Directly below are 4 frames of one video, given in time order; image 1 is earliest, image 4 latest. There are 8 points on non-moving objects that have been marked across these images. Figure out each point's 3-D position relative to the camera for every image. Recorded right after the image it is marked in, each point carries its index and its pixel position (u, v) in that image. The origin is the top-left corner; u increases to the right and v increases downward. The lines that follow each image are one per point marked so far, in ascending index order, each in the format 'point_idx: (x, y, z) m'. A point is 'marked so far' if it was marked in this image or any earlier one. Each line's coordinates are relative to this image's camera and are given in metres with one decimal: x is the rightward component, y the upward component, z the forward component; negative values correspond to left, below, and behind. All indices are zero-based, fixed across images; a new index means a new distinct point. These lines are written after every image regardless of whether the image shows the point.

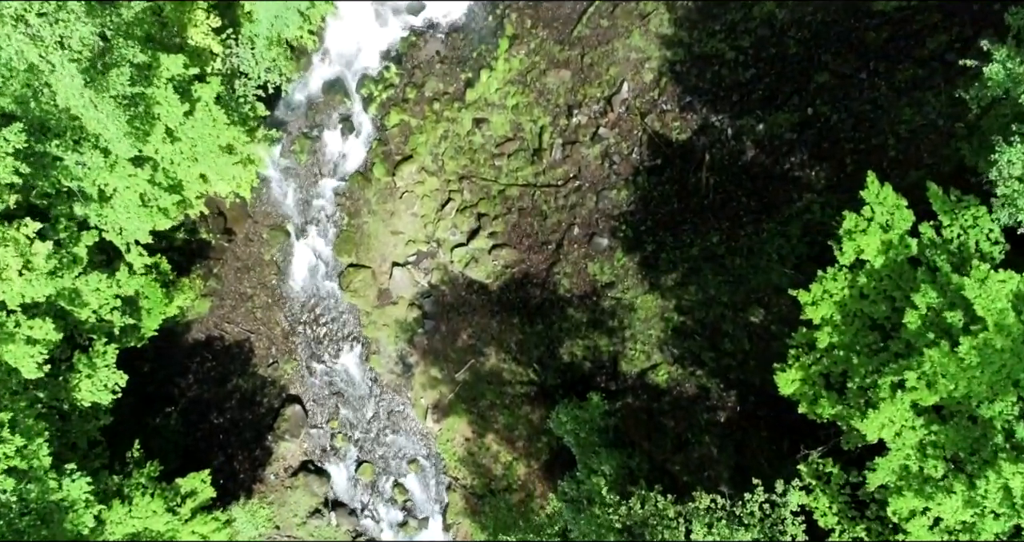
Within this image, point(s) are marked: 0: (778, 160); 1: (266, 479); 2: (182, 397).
0: (+4.7, +1.9, +12.2) m
1: (-5.5, -4.7, +15.6) m
2: (-7.3, -2.8, +15.3) m
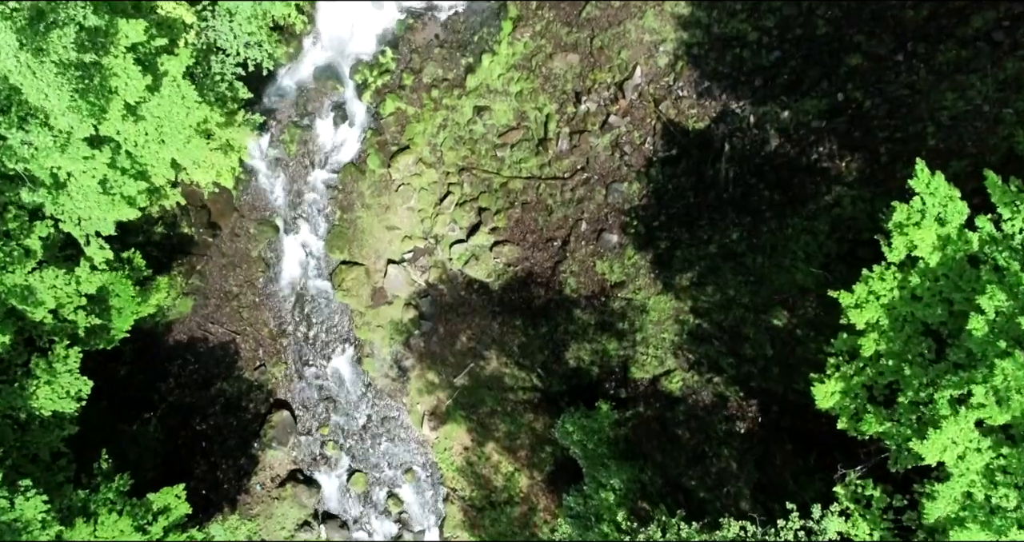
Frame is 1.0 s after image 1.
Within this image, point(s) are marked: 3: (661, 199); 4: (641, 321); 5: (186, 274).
0: (+4.7, +2.0, +11.3) m
1: (-5.5, -4.6, +14.7) m
2: (-7.3, -2.7, +14.3) m
3: (+2.7, +1.3, +12.3) m
4: (+2.3, -0.9, +12.3) m
5: (-6.7, -0.1, +14.2) m
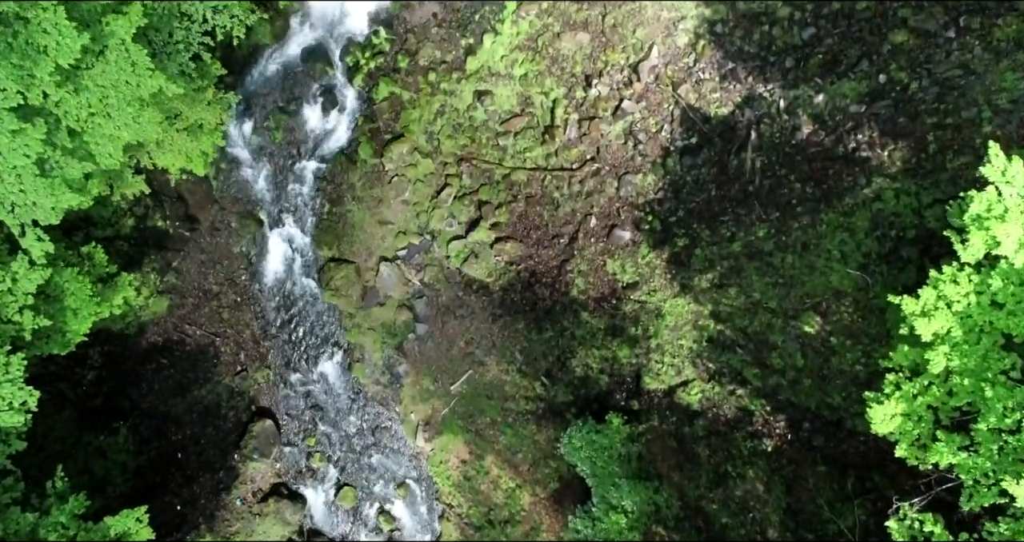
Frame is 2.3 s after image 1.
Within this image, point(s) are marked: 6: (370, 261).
0: (+4.8, +1.9, +10.1) m
1: (-5.5, -4.6, +13.6) m
2: (-7.2, -2.7, +13.2) m
3: (+2.7, +1.3, +11.2) m
4: (+2.3, -0.9, +11.2) m
5: (-6.6, 0.0, +13.0) m
6: (-2.6, +0.2, +12.8) m
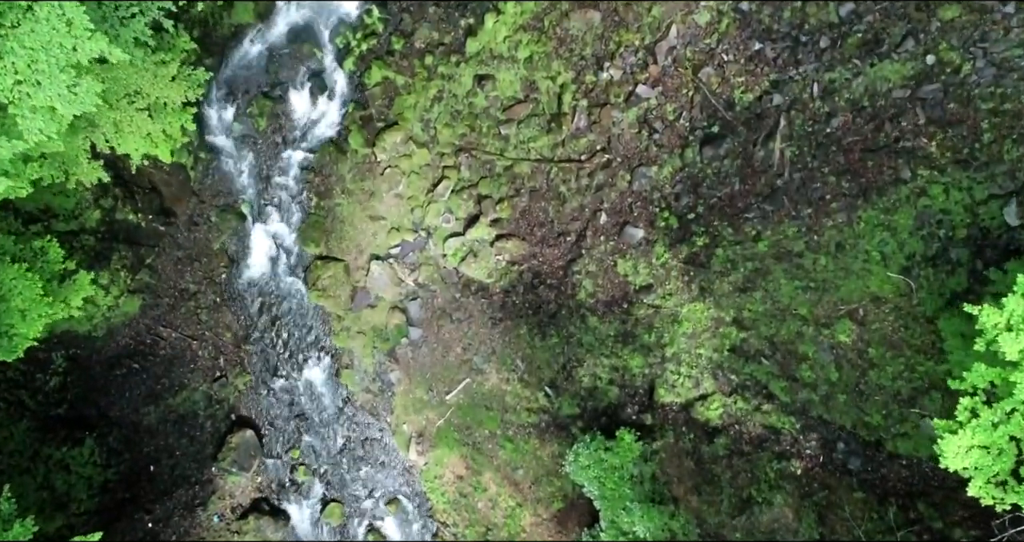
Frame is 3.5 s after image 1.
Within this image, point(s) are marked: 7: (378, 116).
0: (+4.8, +1.9, +9.1) m
1: (-5.5, -4.5, +12.6) m
2: (-7.2, -2.6, +12.2) m
3: (+2.8, +1.2, +10.2) m
4: (+2.3, -0.9, +10.1) m
5: (-6.6, 0.0, +12.0) m
6: (-2.6, +0.2, +11.7) m
7: (-2.2, +2.6, +11.4) m
